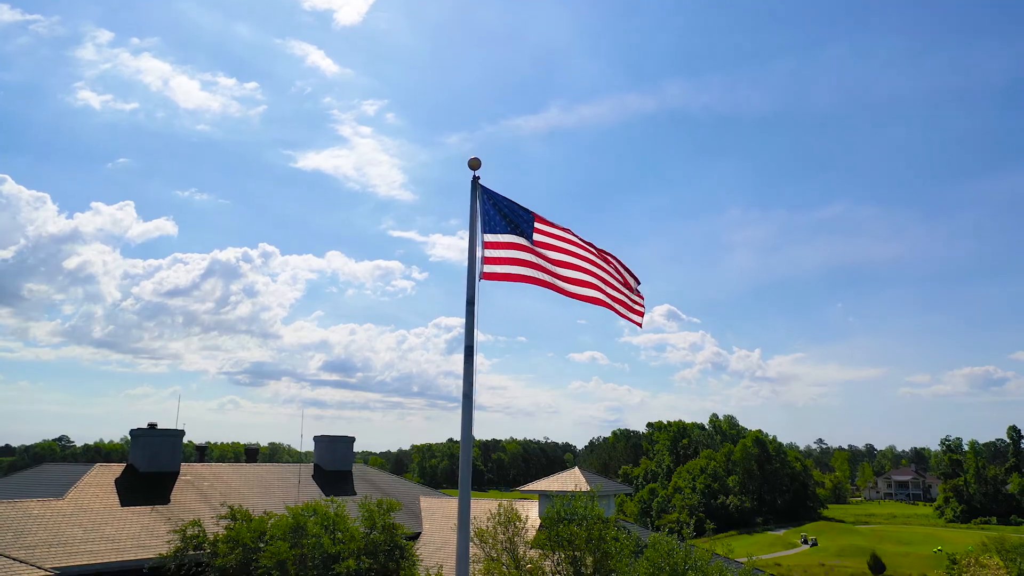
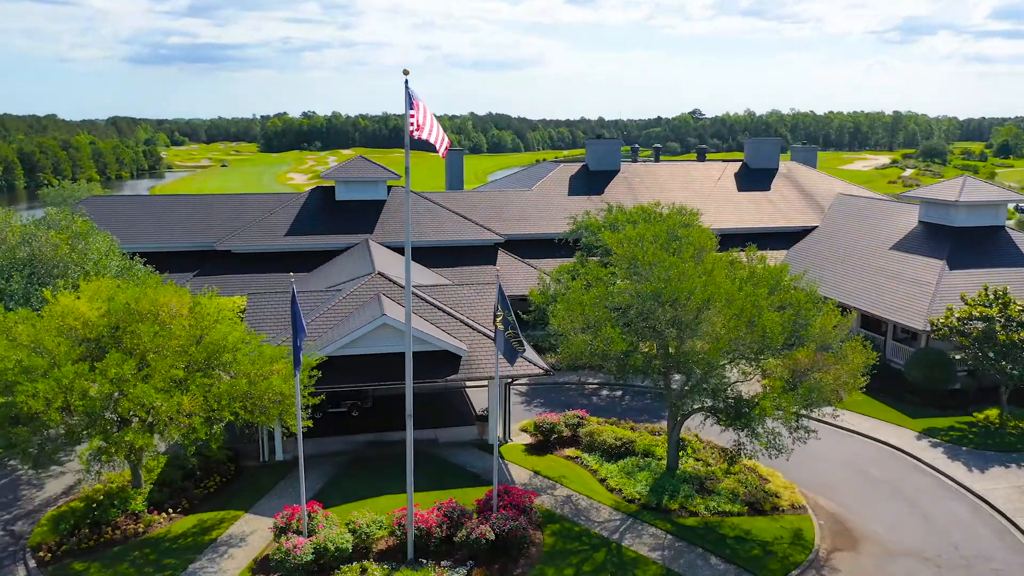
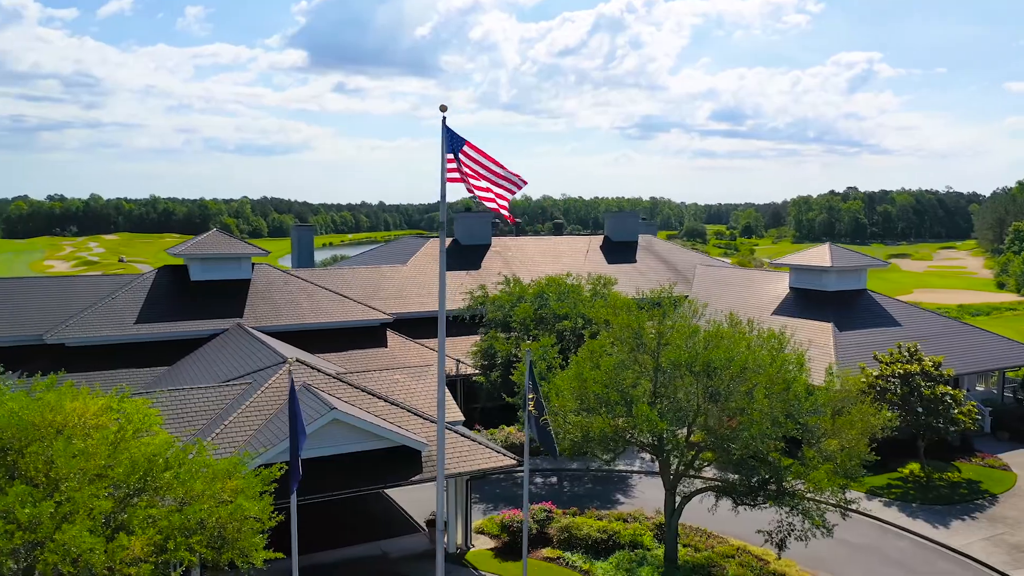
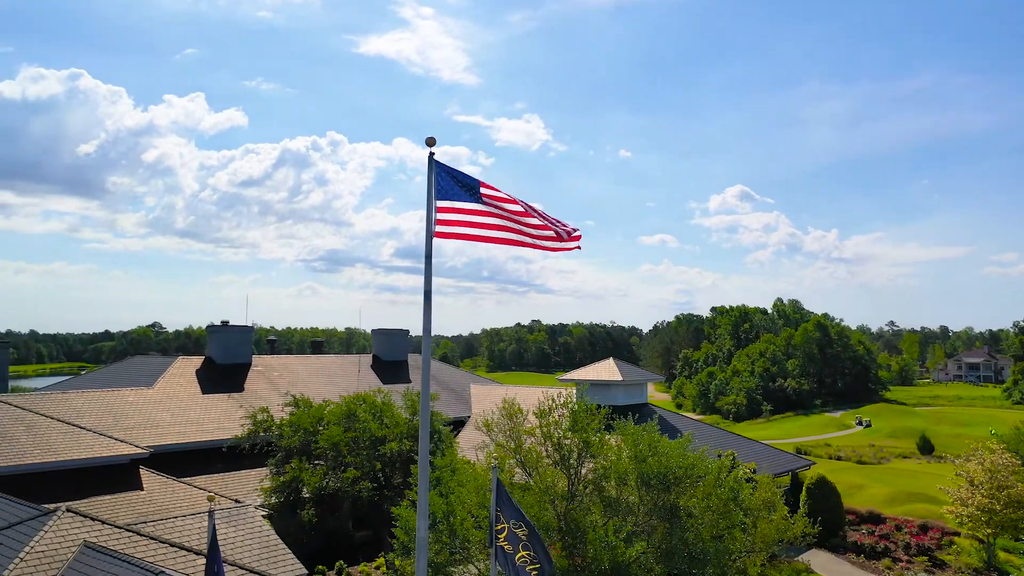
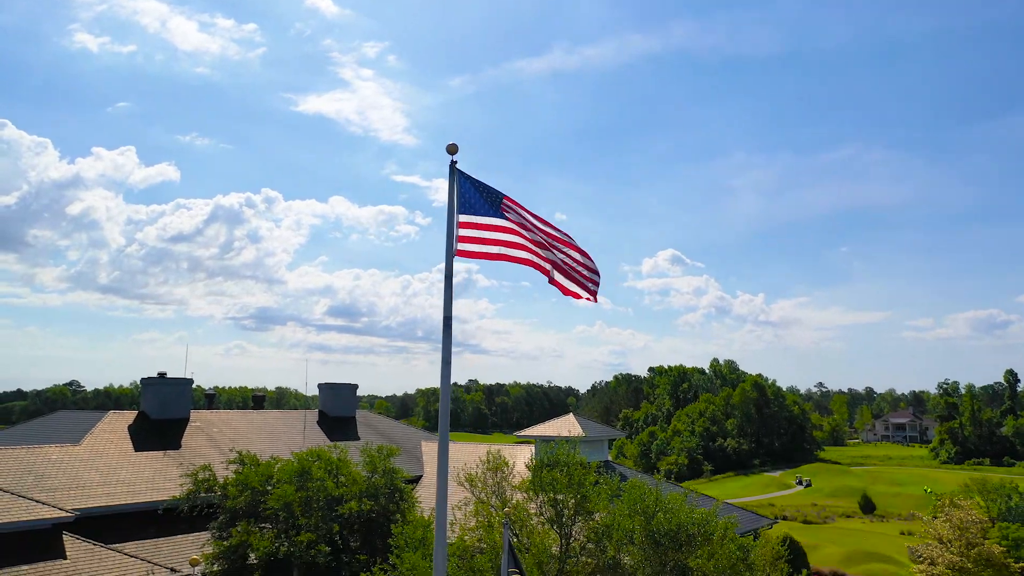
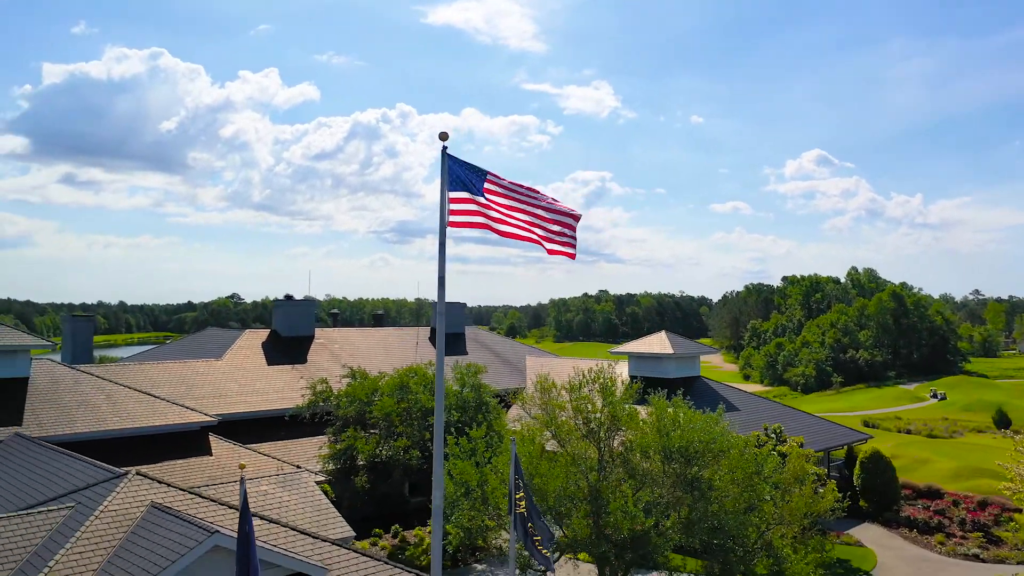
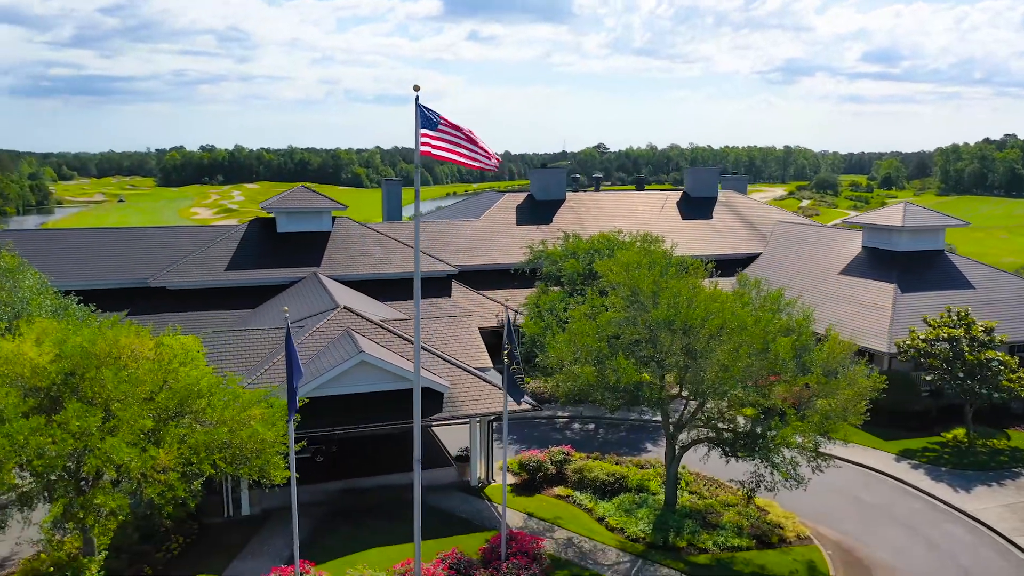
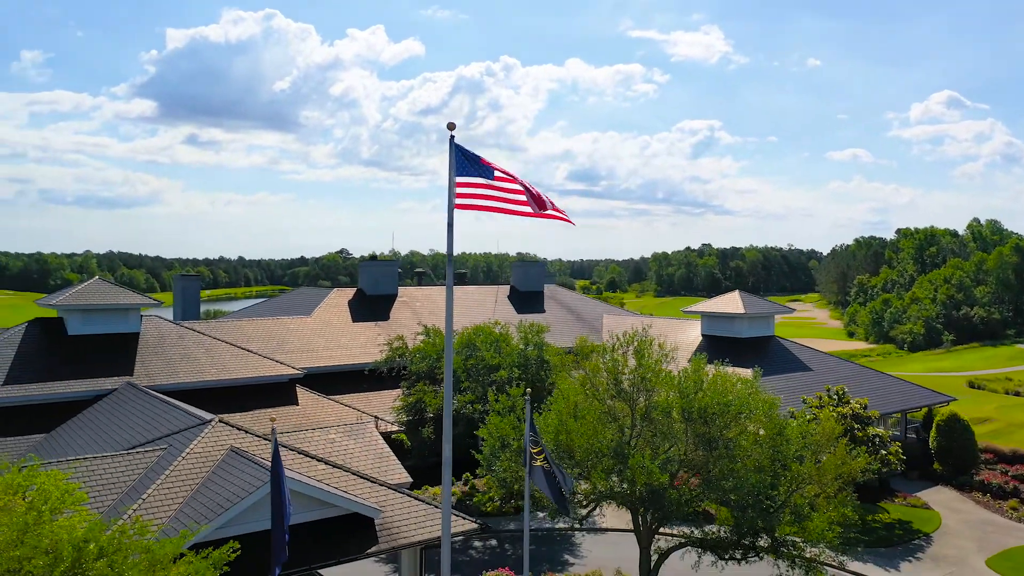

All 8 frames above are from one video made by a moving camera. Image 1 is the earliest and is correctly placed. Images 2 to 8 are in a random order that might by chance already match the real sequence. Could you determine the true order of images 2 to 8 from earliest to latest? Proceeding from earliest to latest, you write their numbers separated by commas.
5, 4, 6, 8, 3, 7, 2
